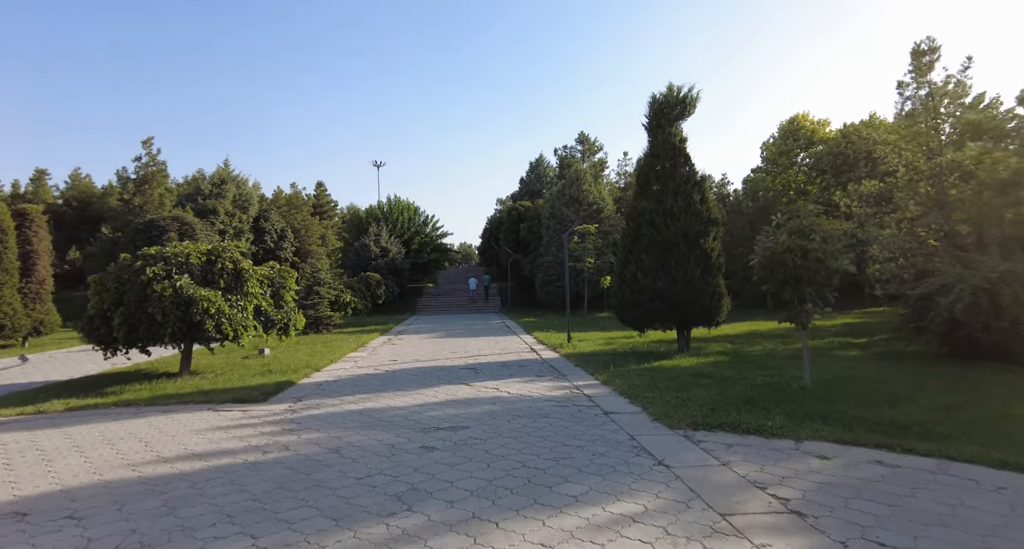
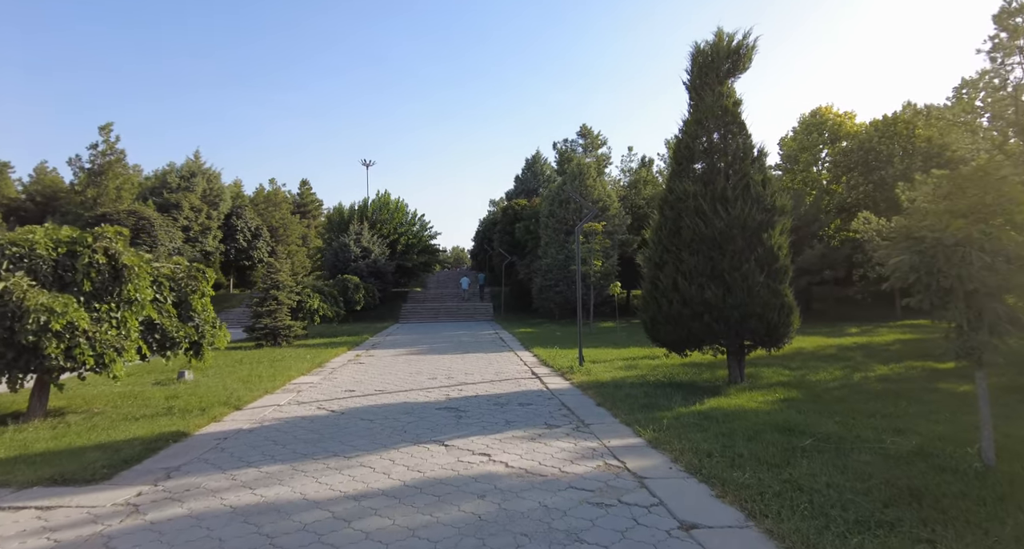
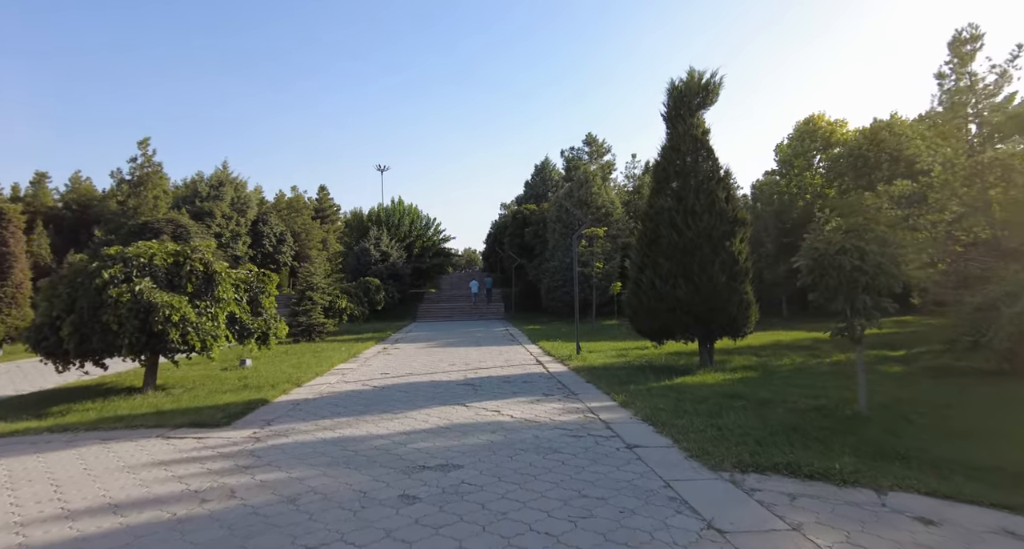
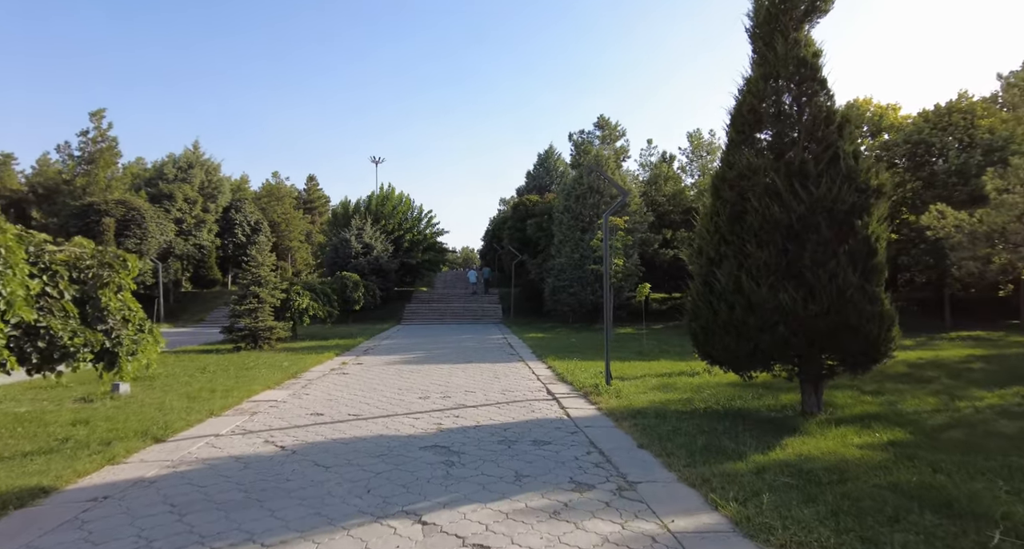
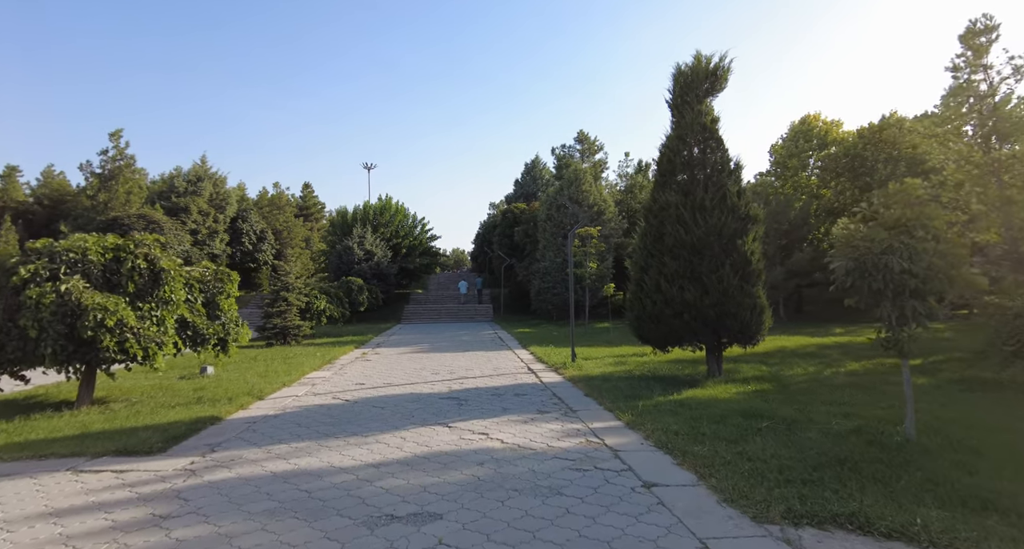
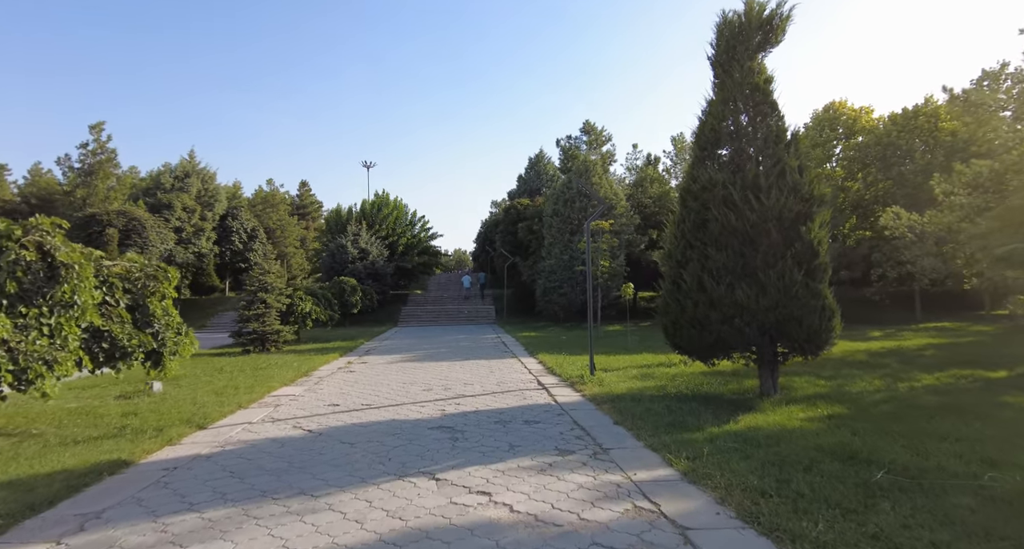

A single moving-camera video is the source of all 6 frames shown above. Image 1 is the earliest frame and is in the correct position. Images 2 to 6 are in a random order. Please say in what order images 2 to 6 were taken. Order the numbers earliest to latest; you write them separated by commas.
3, 5, 2, 6, 4
